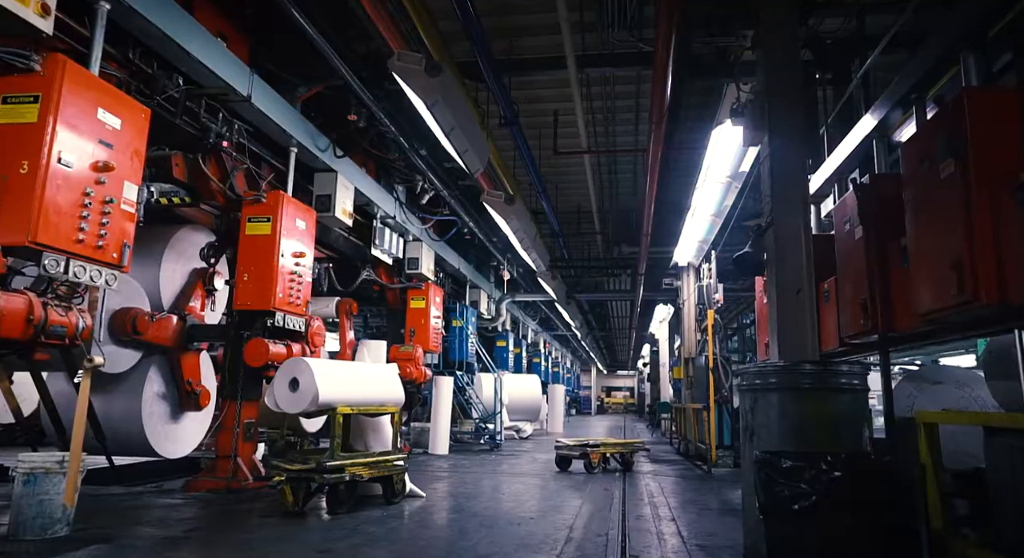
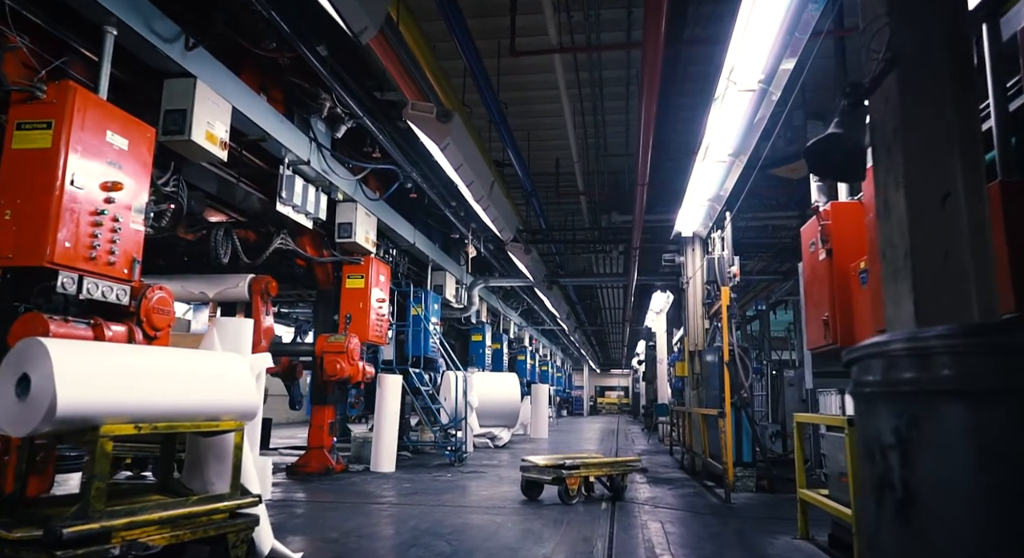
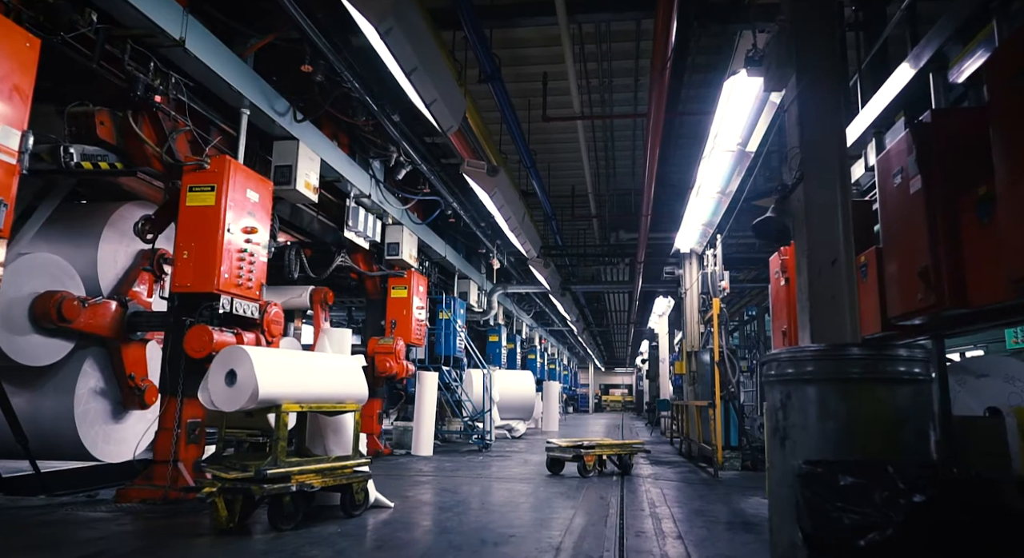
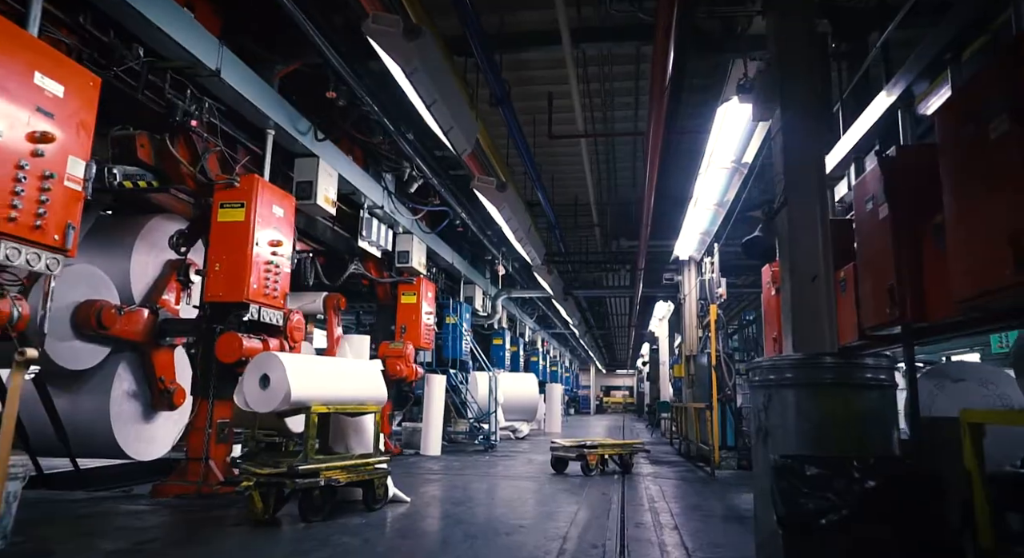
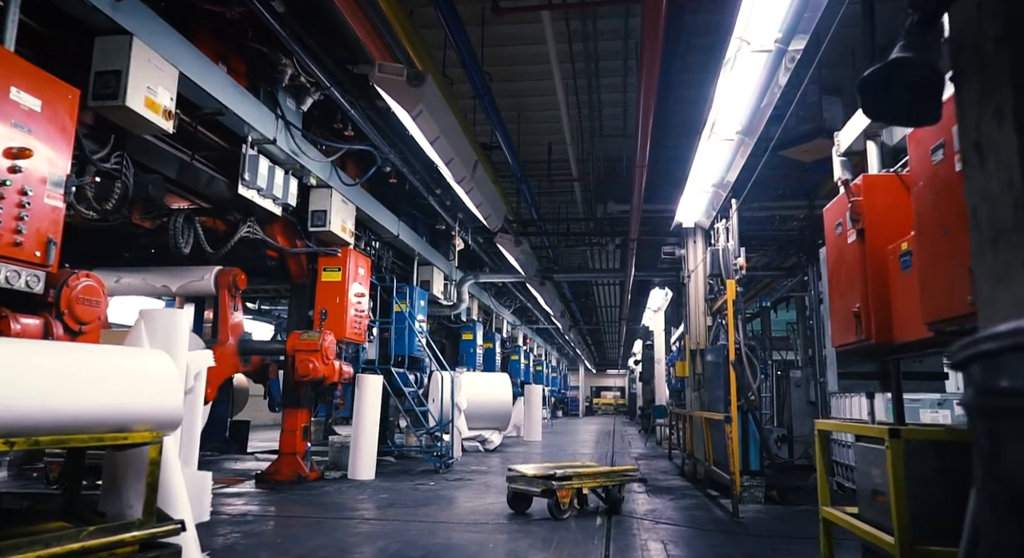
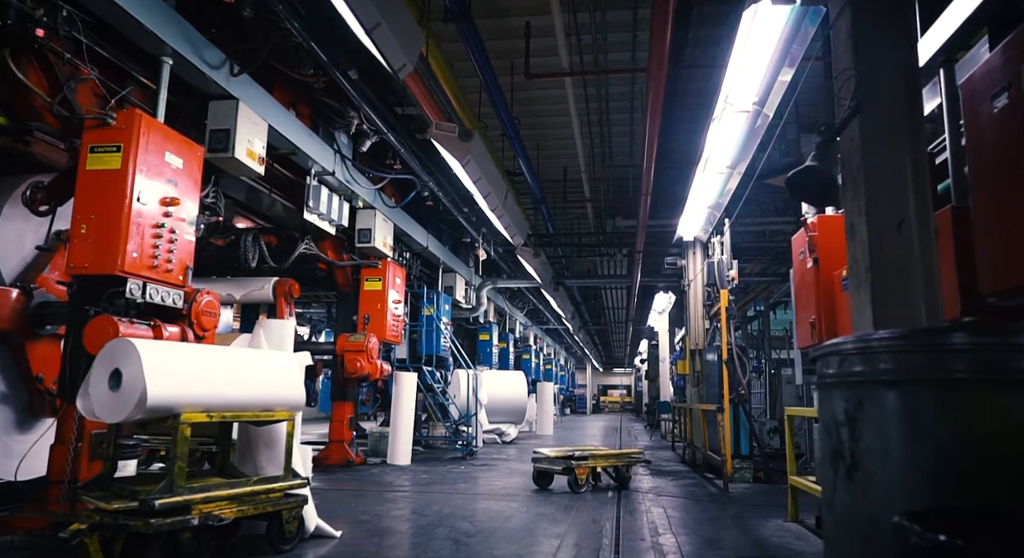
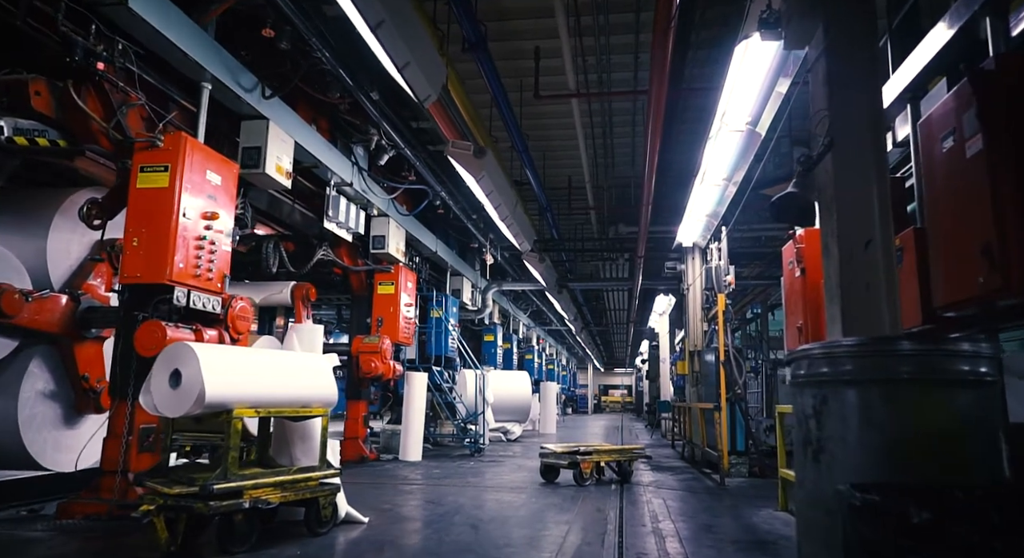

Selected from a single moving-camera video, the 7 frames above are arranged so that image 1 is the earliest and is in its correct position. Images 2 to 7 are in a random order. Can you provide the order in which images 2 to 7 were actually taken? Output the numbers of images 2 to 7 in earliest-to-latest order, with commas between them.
4, 3, 7, 6, 2, 5
